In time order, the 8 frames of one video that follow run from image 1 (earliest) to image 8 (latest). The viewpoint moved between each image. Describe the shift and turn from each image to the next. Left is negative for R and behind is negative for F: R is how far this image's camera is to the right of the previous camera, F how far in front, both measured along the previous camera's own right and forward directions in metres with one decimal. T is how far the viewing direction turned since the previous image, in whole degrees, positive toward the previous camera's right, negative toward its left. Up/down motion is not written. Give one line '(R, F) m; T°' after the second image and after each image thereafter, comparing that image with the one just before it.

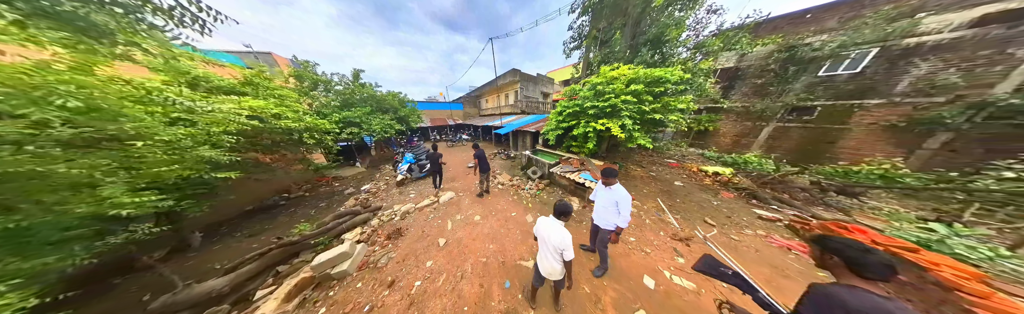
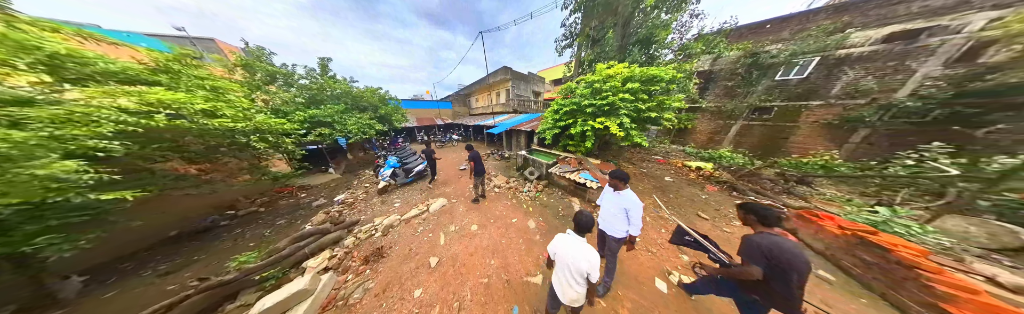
(-0.2, +0.3) m; +4°
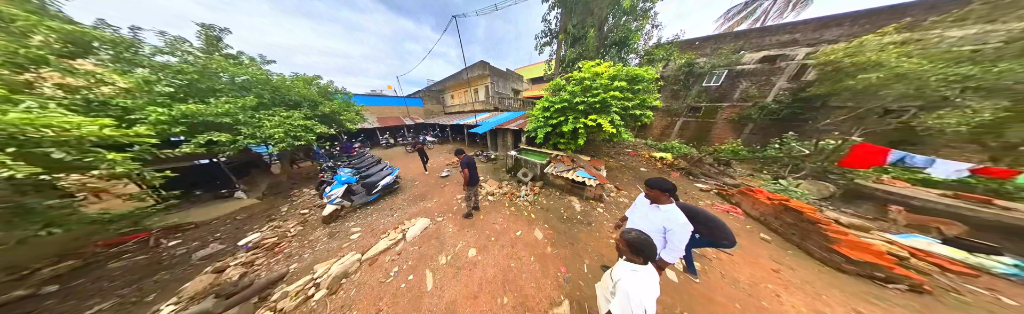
(-0.5, +0.5) m; +10°
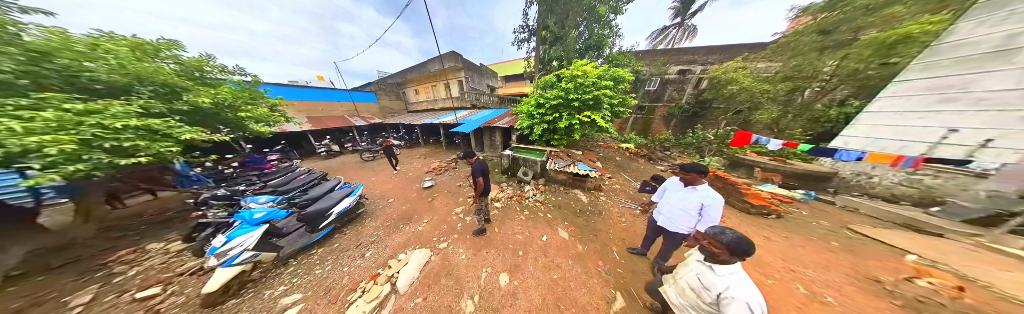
(-1.0, +0.5) m; +13°
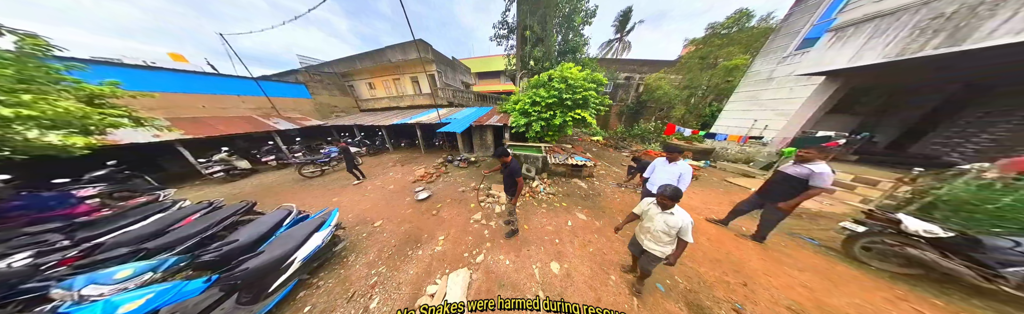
(-1.2, +0.1) m; +13°
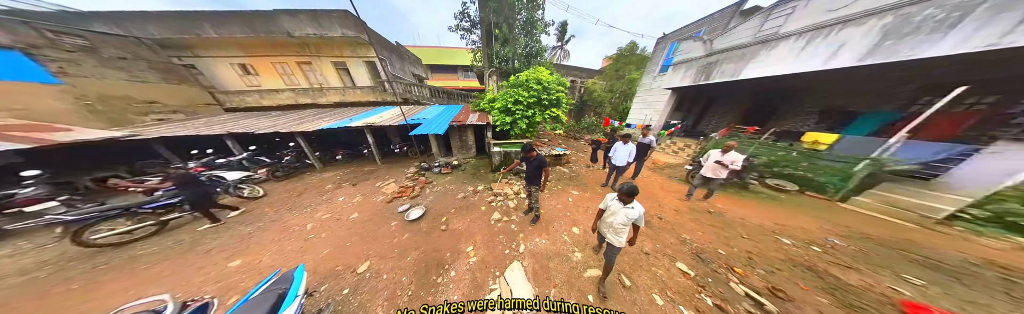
(-1.4, 0.0) m; +18°
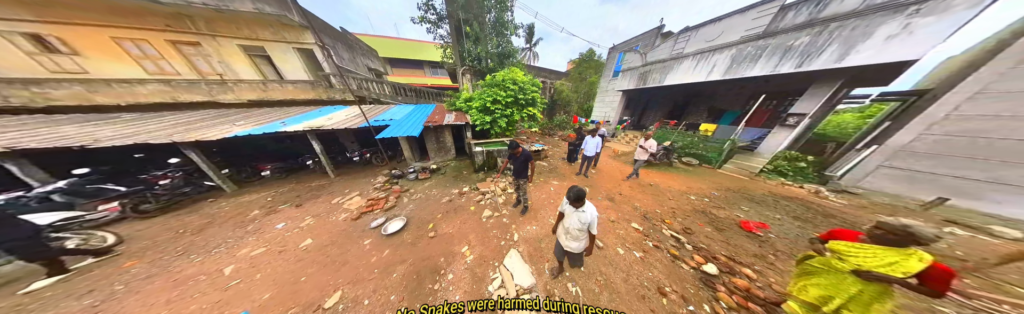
(-0.2, -0.1) m; +10°
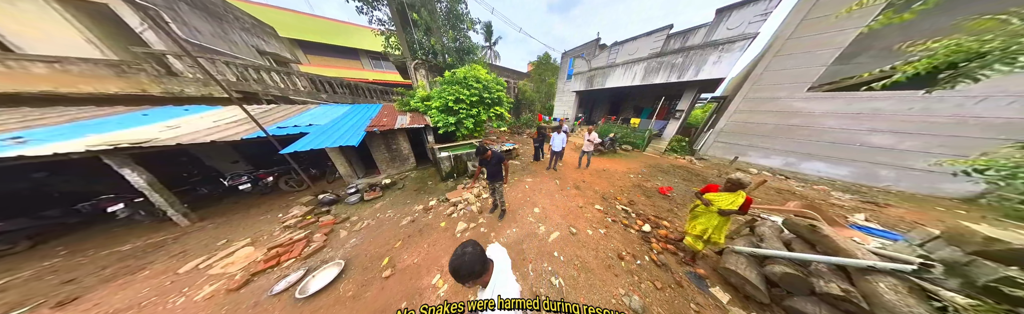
(0.0, +0.2) m; +13°
